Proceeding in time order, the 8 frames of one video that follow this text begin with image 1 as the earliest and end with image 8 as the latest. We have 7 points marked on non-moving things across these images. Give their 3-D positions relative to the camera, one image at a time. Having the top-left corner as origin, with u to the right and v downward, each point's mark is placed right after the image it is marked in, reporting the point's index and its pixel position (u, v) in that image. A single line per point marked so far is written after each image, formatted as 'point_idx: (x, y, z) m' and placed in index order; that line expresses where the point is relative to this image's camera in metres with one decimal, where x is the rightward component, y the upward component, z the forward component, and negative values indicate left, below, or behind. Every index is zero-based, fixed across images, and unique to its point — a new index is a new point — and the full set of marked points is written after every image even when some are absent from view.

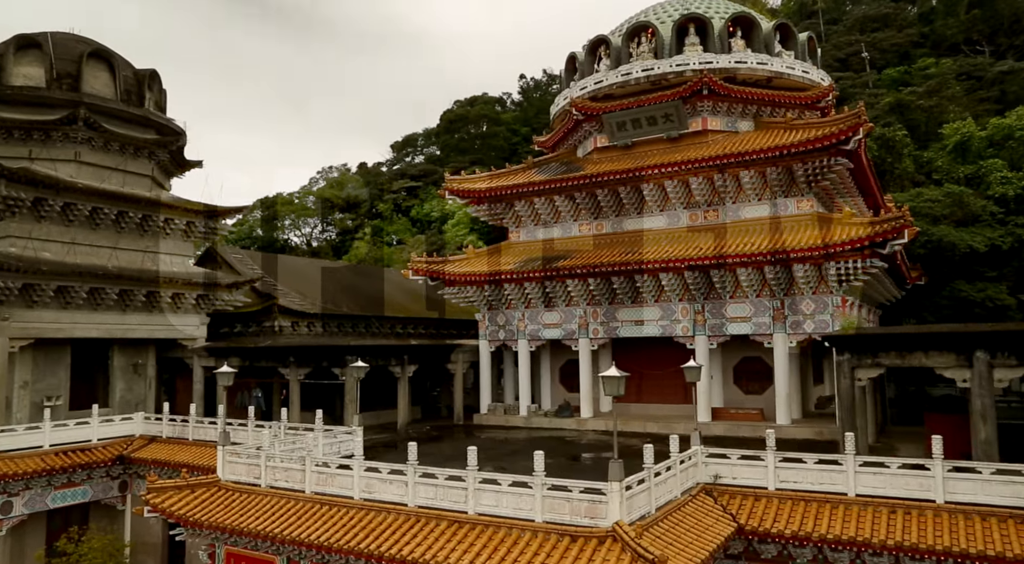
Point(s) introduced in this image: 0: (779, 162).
0: (+7.1, +3.2, +19.7) m
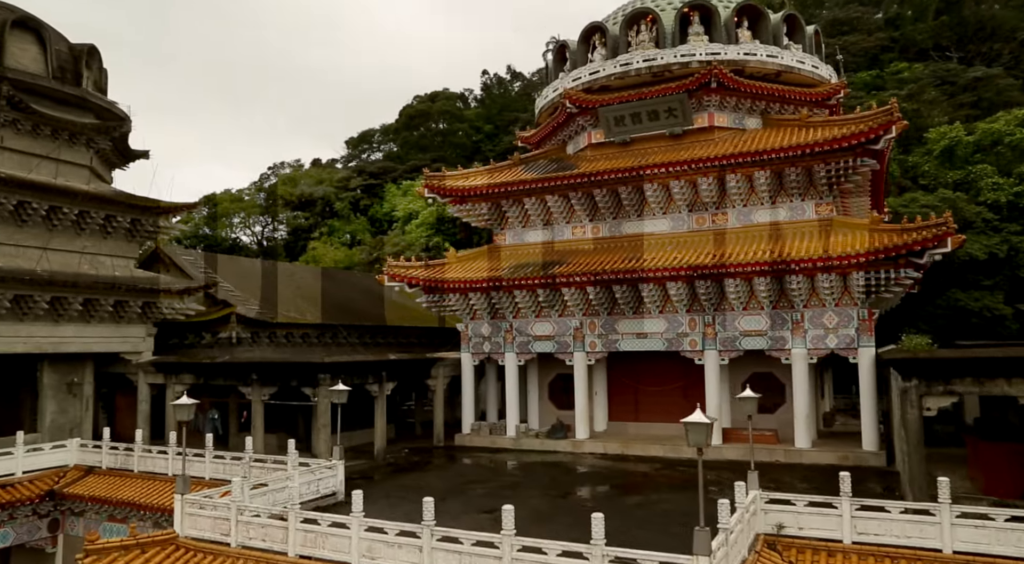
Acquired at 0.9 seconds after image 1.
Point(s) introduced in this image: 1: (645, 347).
0: (+7.0, +2.9, +18.1) m
1: (+3.5, -1.8, +19.6) m
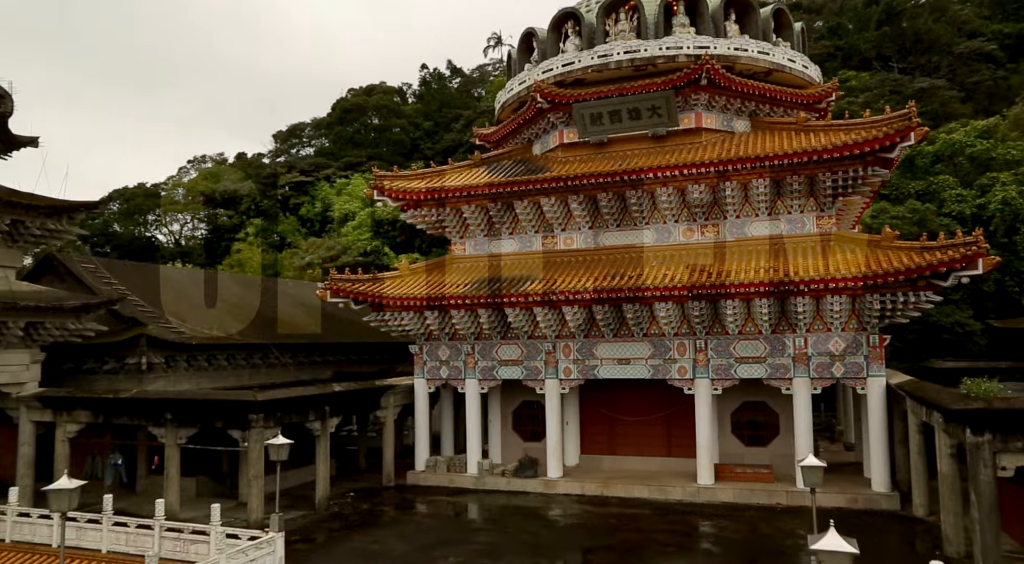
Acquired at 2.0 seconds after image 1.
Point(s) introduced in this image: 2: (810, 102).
0: (+6.3, +2.4, +16.2) m
1: (+2.7, -2.2, +17.4) m
2: (+7.8, +4.7, +19.2) m
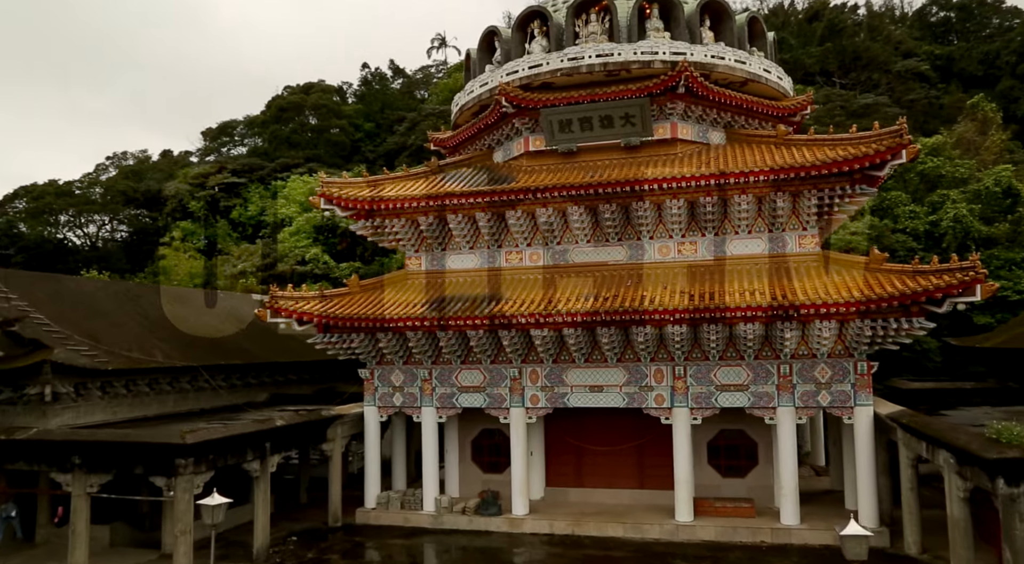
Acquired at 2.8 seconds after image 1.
0: (+5.7, +2.0, +15.3) m
1: (+1.9, -2.7, +16.1) m
2: (+6.8, +4.2, +18.4) m
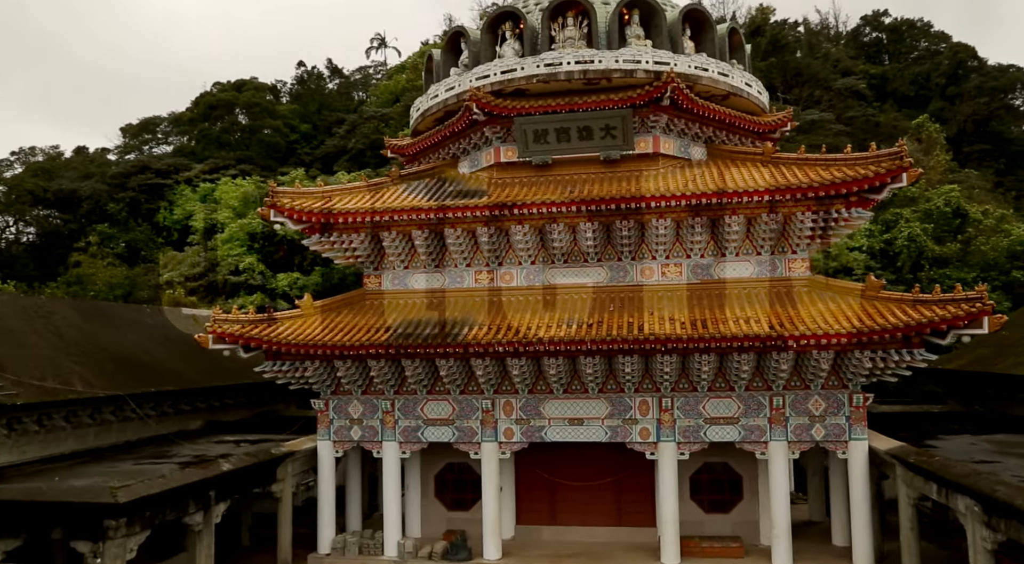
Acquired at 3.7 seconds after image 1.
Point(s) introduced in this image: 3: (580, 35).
0: (+5.2, +1.4, +14.5) m
1: (+1.4, -3.2, +14.9) m
2: (+6.1, +3.6, +17.7) m
3: (+1.6, +5.6, +16.8) m
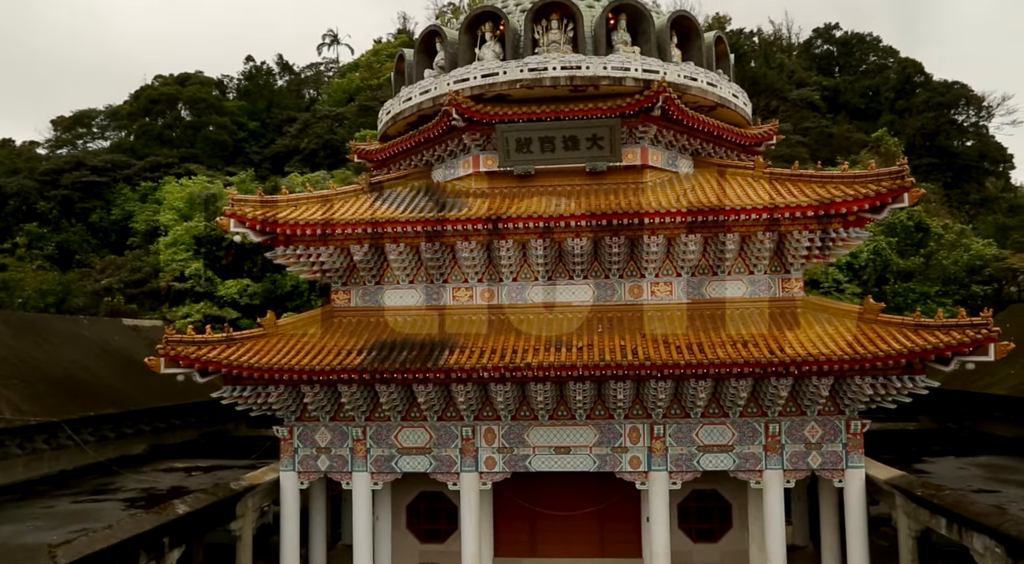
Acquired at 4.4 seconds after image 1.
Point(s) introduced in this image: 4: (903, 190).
0: (+4.9, +1.0, +13.9) m
1: (+1.0, -3.5, +14.0) m
2: (+5.6, +3.2, +17.1) m
3: (+1.1, +5.3, +15.9) m
4: (+6.8, +1.6, +12.8) m
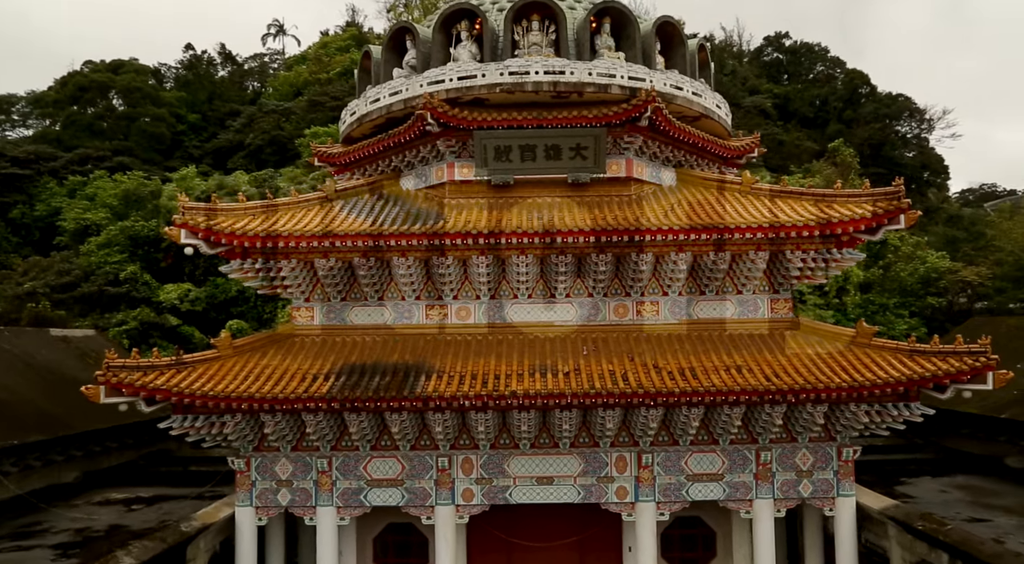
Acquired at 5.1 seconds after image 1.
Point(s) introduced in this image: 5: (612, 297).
0: (+4.6, +0.7, +13.3) m
1: (+0.7, -3.9, +13.2) m
2: (+5.0, +2.8, +16.6) m
3: (+0.7, +4.9, +15.0) m
4: (+6.6, +1.2, +12.4) m
5: (+2.0, -0.3, +14.1) m
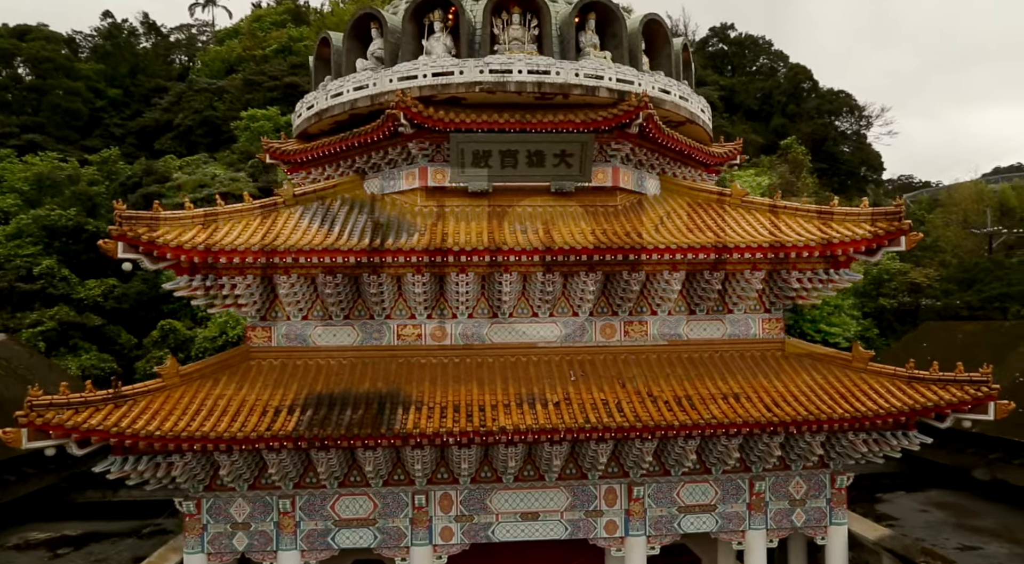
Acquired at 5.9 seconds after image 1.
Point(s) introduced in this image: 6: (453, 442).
0: (+4.3, +0.3, +12.6) m
1: (+0.4, -4.2, +12.3) m
2: (+4.5, +2.6, +15.9) m
3: (+0.3, +4.6, +13.8) m
4: (+6.4, +0.8, +11.9) m
5: (+1.6, -0.6, +13.2) m
6: (-0.9, -2.4, +11.0) m
